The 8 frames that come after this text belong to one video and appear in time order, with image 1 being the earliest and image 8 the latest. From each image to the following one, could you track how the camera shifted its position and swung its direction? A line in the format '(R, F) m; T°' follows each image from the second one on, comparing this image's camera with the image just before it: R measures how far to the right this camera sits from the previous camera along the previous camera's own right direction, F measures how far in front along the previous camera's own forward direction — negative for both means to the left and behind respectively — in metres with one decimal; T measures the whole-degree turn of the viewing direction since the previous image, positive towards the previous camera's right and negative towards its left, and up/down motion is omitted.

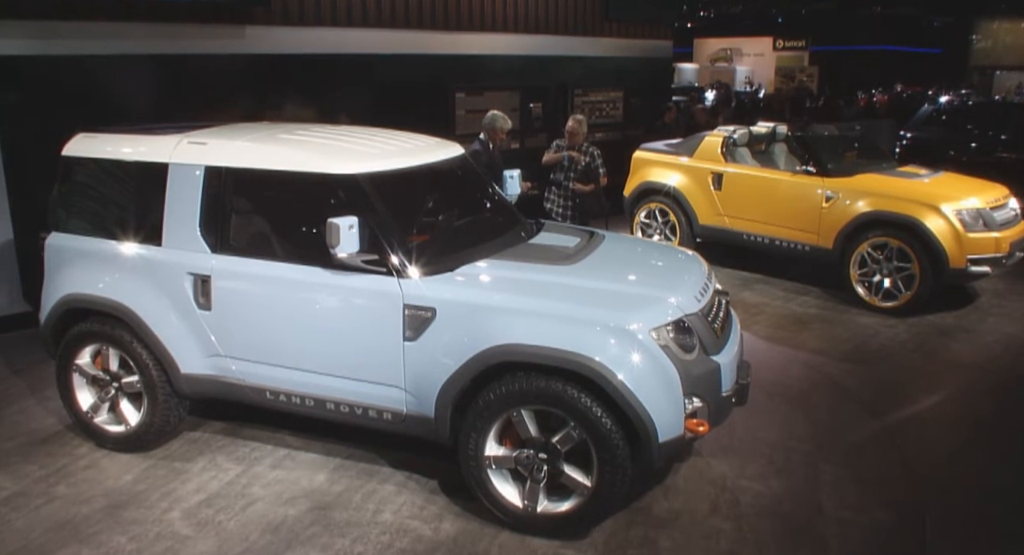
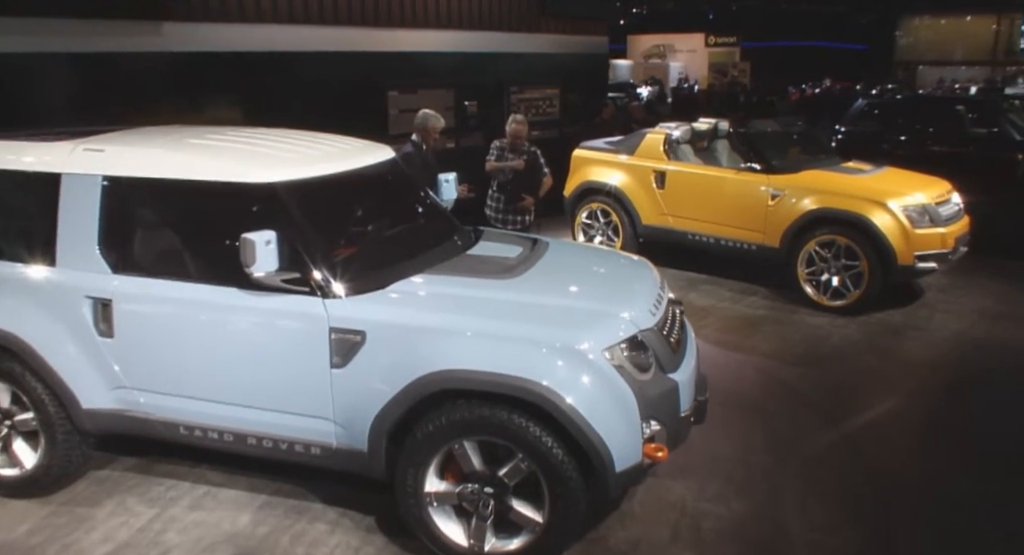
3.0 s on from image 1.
(0.0, +0.3) m; +5°
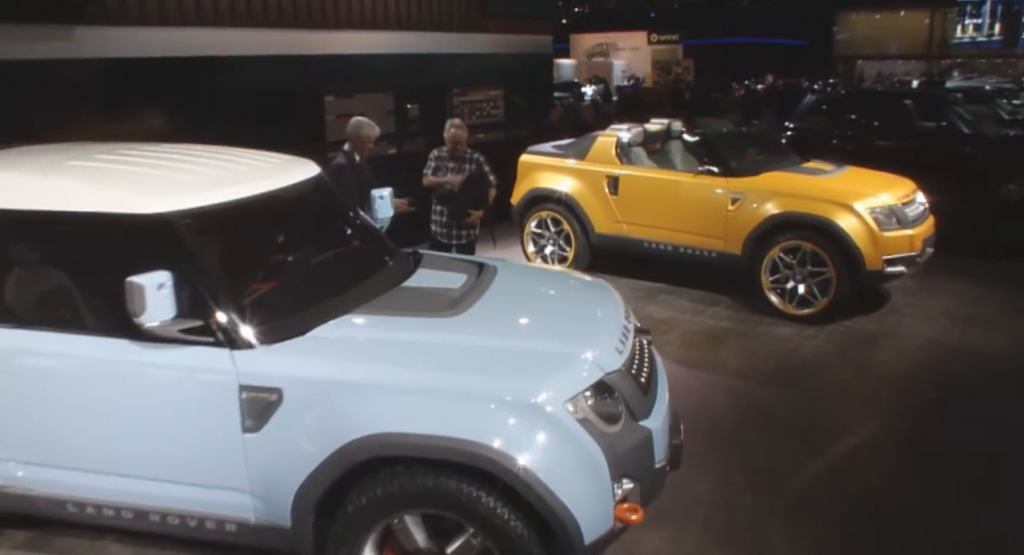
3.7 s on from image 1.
(0.0, +0.5) m; +4°
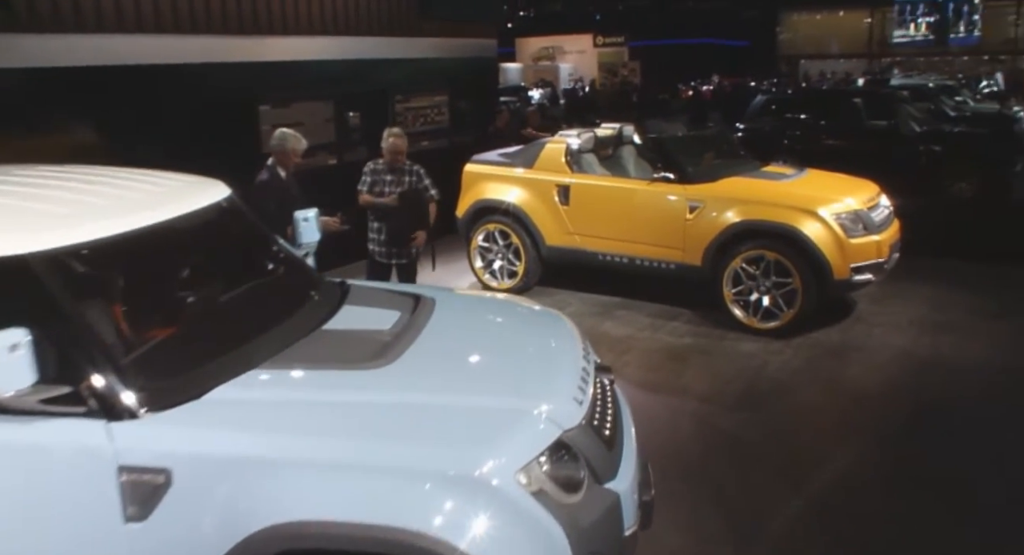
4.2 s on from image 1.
(+0.1, +0.5) m; +4°
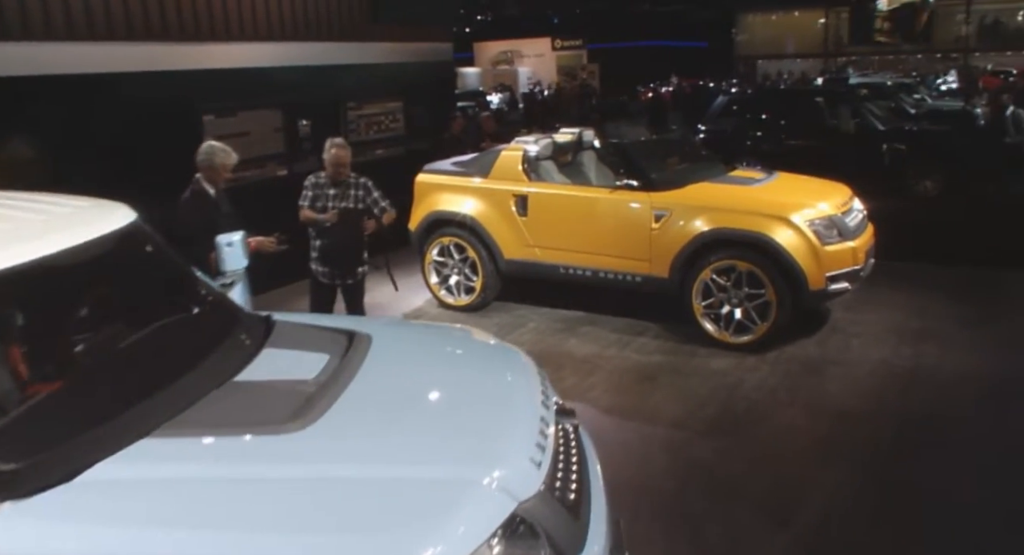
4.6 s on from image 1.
(+0.1, +0.4) m; +3°
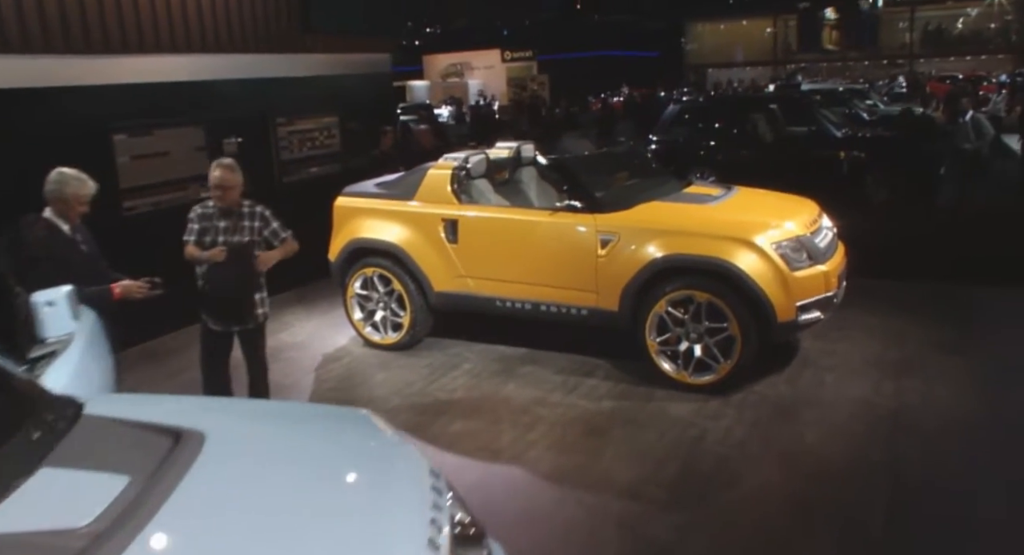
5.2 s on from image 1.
(+0.2, +0.7) m; +3°
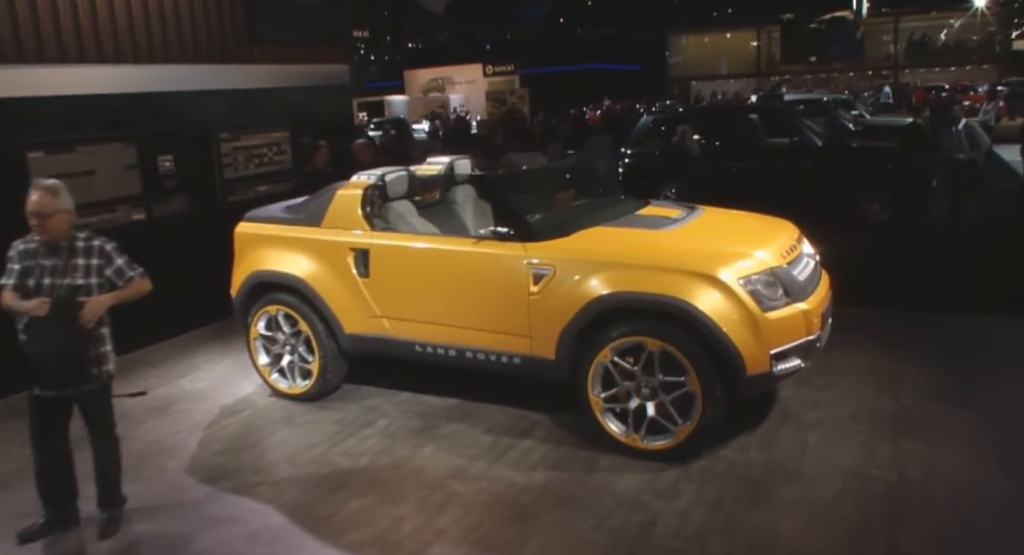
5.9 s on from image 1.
(+0.4, +0.9) m; +1°
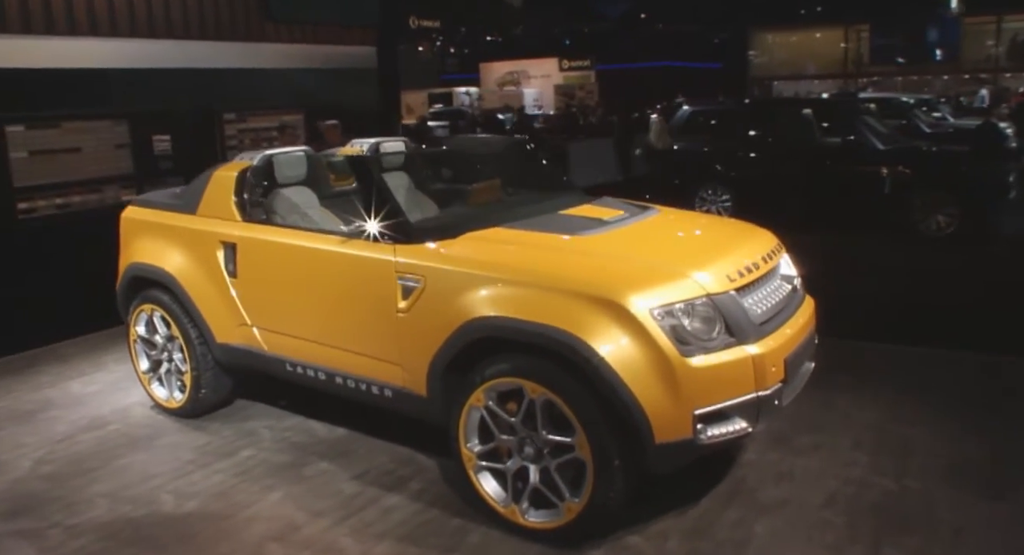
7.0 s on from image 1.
(+0.9, +0.9) m; -6°
